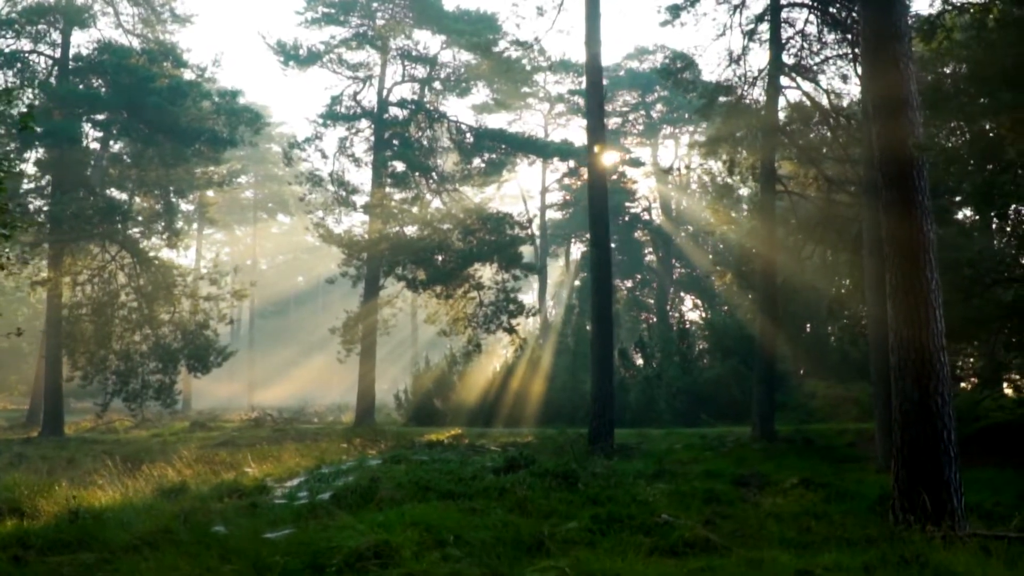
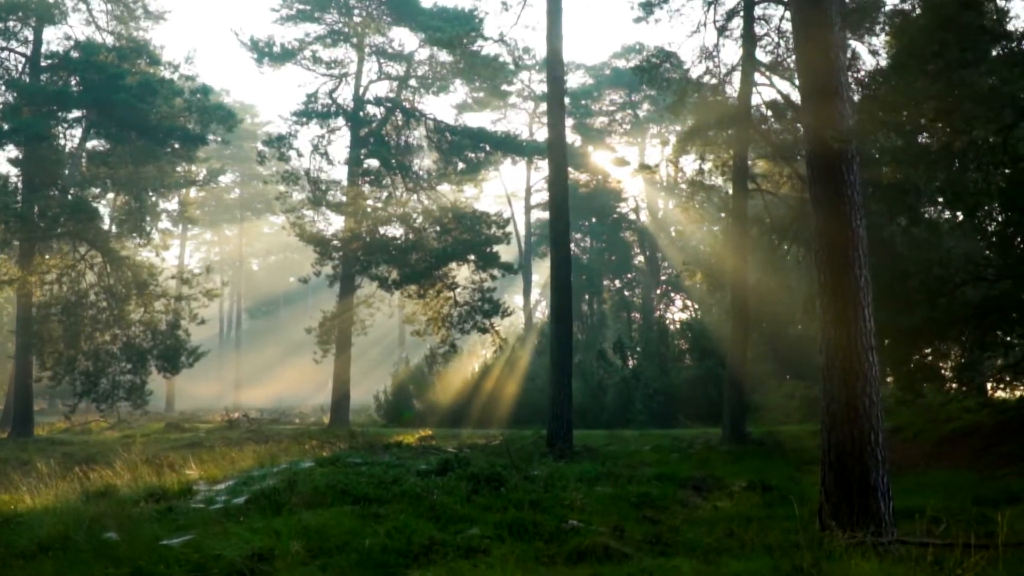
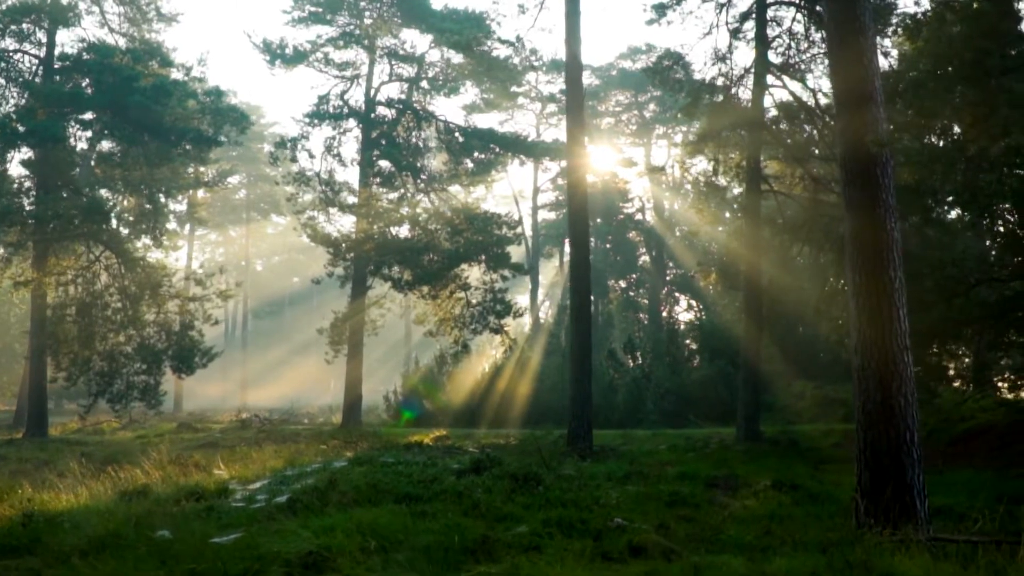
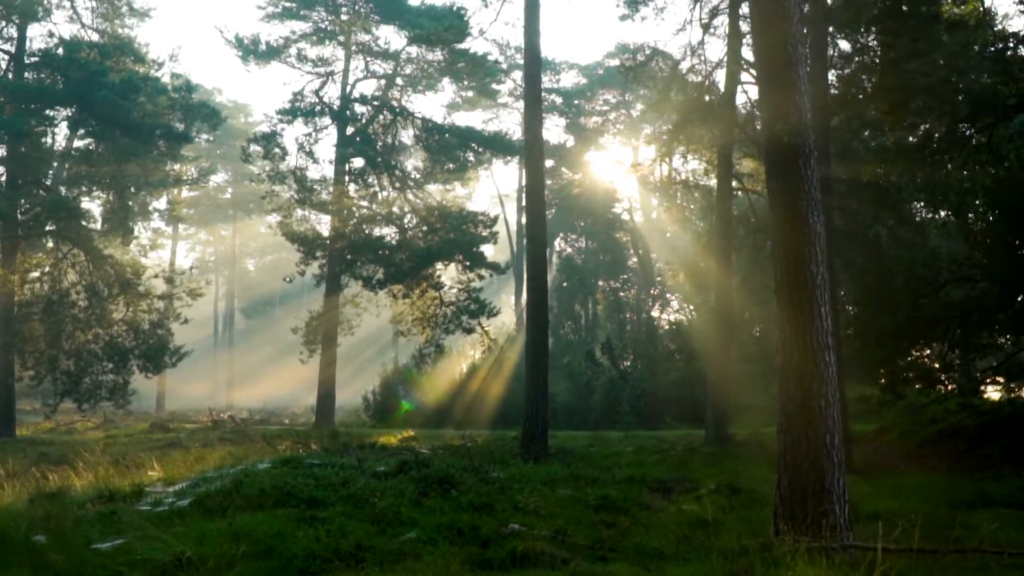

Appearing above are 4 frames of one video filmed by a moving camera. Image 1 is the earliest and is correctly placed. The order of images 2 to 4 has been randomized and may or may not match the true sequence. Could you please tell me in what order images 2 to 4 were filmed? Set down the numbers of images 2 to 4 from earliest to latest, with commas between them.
3, 2, 4
